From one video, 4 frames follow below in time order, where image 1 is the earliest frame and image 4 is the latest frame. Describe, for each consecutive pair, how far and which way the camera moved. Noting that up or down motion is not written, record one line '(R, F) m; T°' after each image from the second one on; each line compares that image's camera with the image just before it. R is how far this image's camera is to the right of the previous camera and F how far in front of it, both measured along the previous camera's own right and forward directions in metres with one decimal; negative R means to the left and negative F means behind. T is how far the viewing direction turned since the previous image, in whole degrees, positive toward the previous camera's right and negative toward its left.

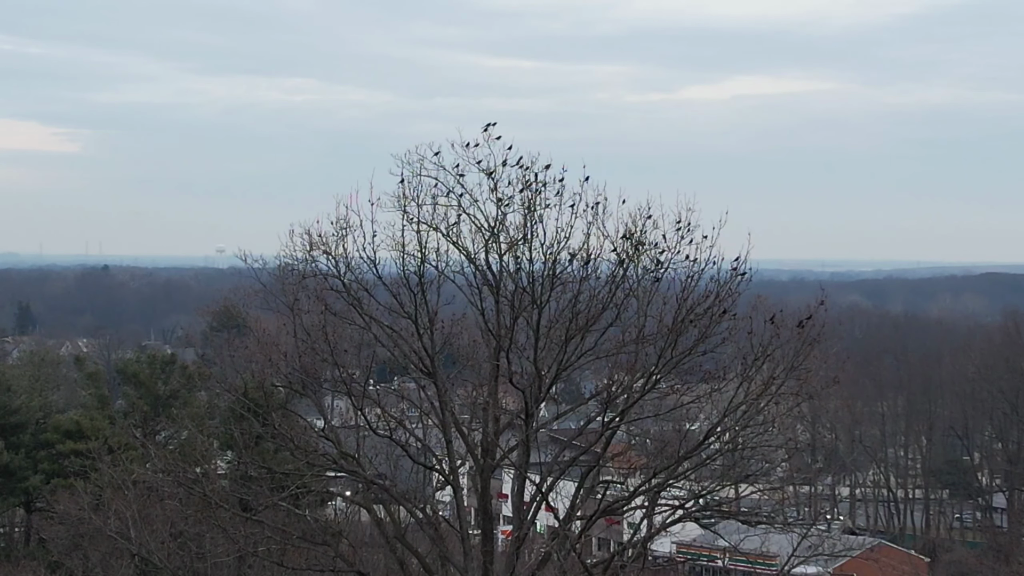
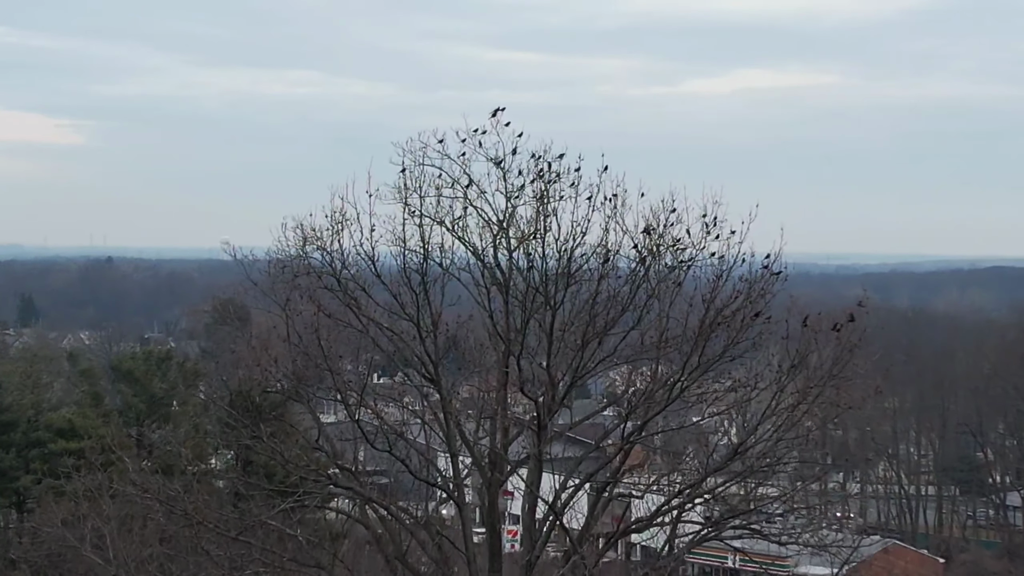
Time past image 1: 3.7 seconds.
(0.0, +0.5) m; 0°
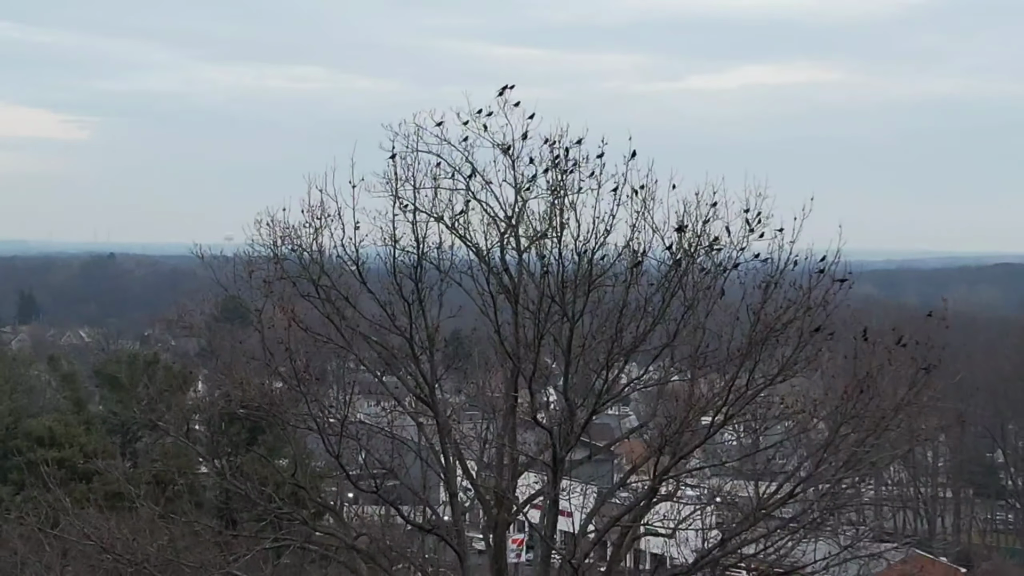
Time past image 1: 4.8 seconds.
(0.0, +0.9) m; 0°
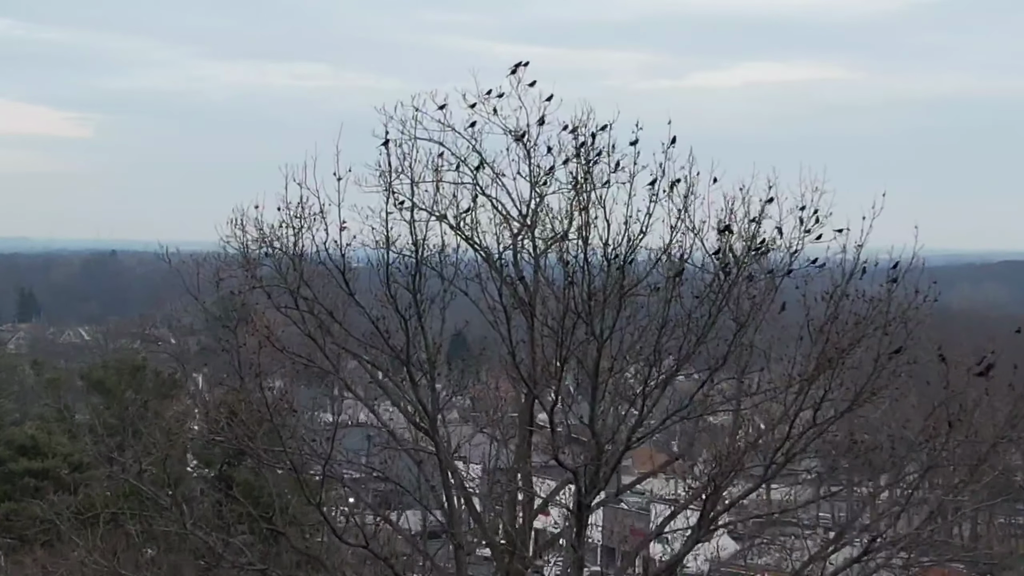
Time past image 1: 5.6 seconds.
(-0.1, +0.8) m; 0°
